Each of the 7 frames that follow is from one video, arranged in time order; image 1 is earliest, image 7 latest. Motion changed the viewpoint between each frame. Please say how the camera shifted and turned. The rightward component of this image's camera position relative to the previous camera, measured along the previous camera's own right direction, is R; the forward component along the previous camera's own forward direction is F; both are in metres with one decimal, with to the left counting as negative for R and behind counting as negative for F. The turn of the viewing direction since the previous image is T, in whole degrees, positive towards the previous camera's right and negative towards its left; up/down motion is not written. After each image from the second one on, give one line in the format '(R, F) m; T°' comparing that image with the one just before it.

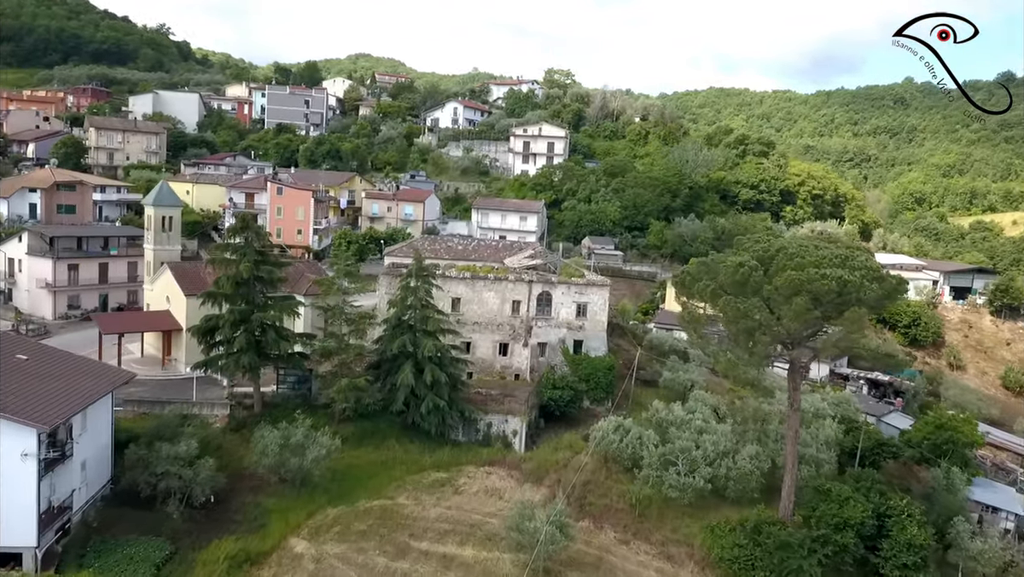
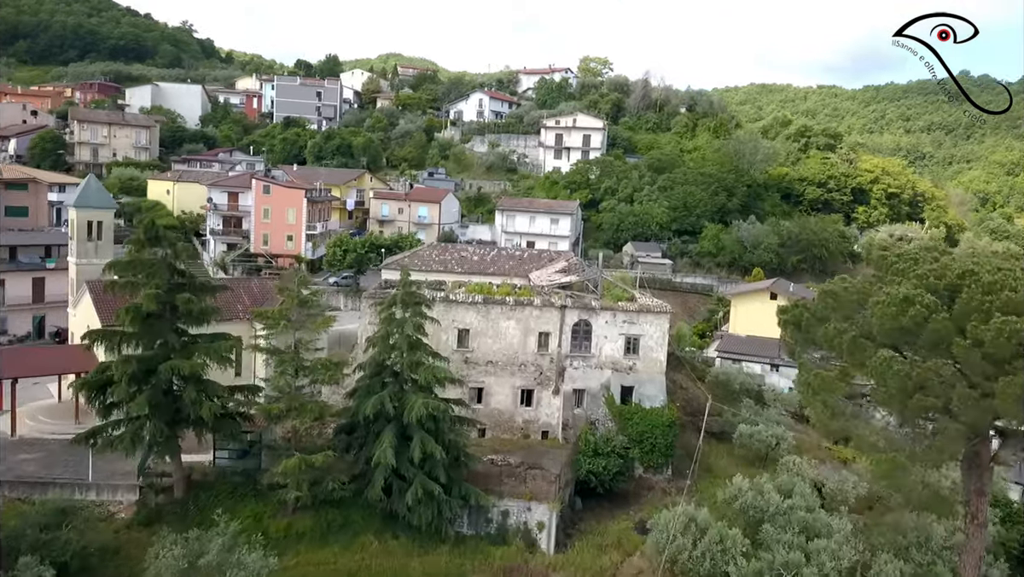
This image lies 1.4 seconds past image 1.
(+0.2, +7.7) m; -2°
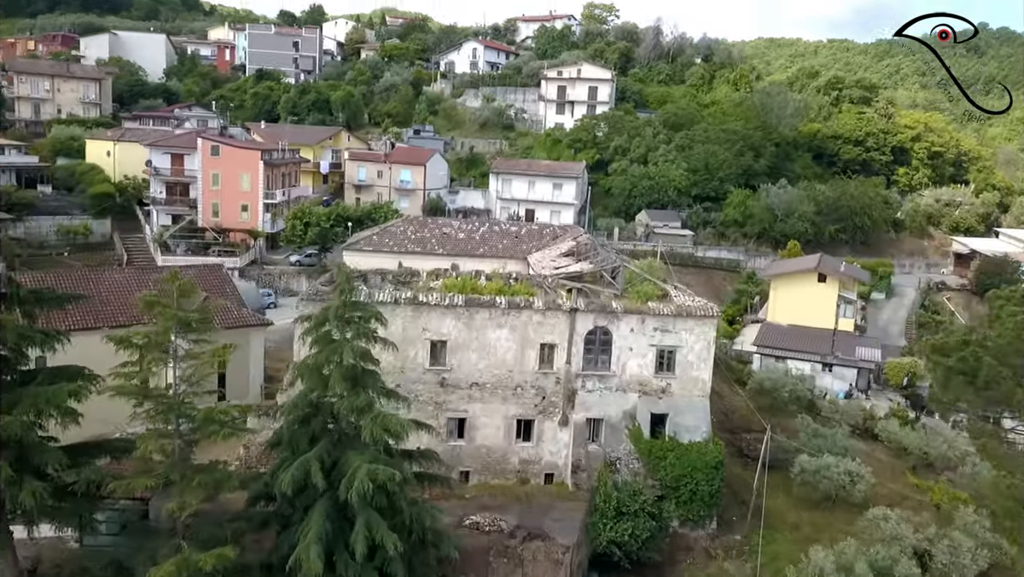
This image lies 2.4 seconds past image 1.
(+0.2, +6.0) m; 0°
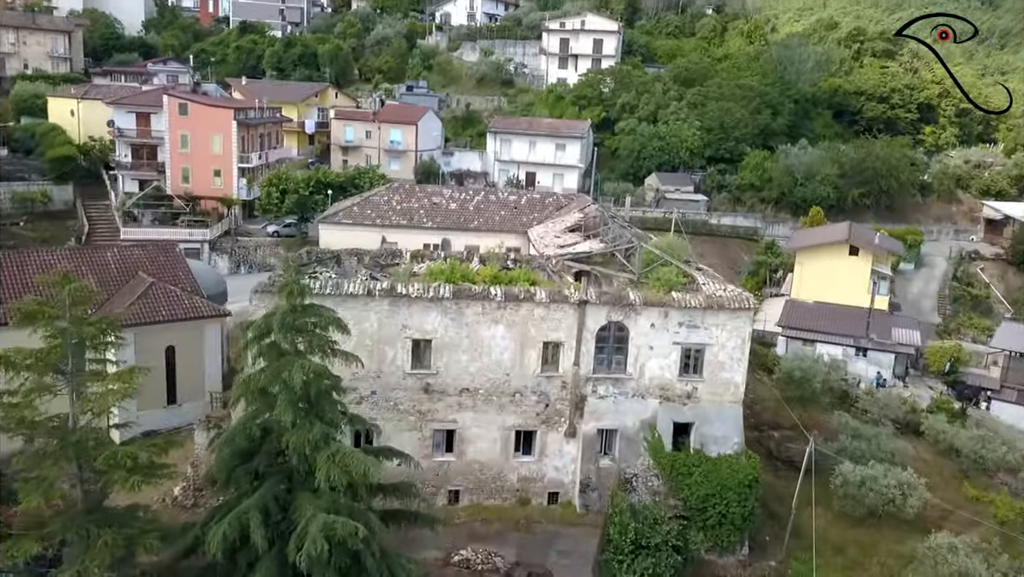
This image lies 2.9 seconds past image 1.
(+0.1, +2.8) m; 0°
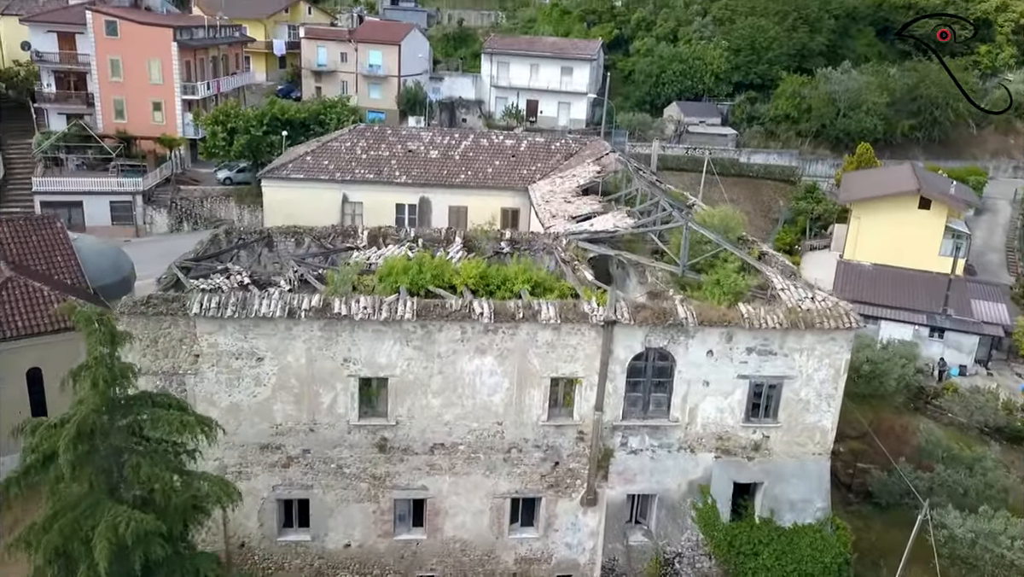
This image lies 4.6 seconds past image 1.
(+0.1, +4.6) m; 0°
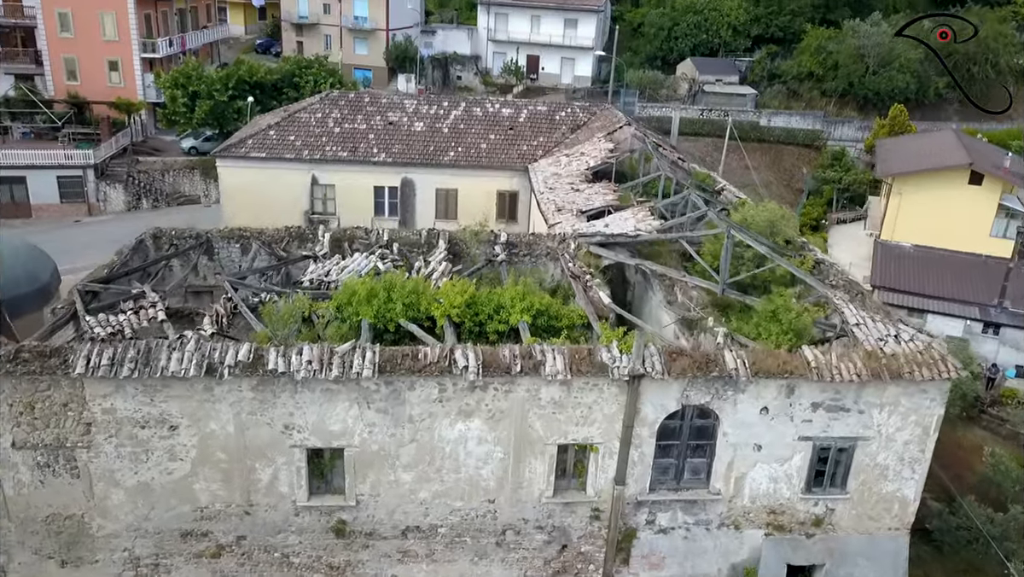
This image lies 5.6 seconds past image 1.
(+0.1, +2.4) m; 0°
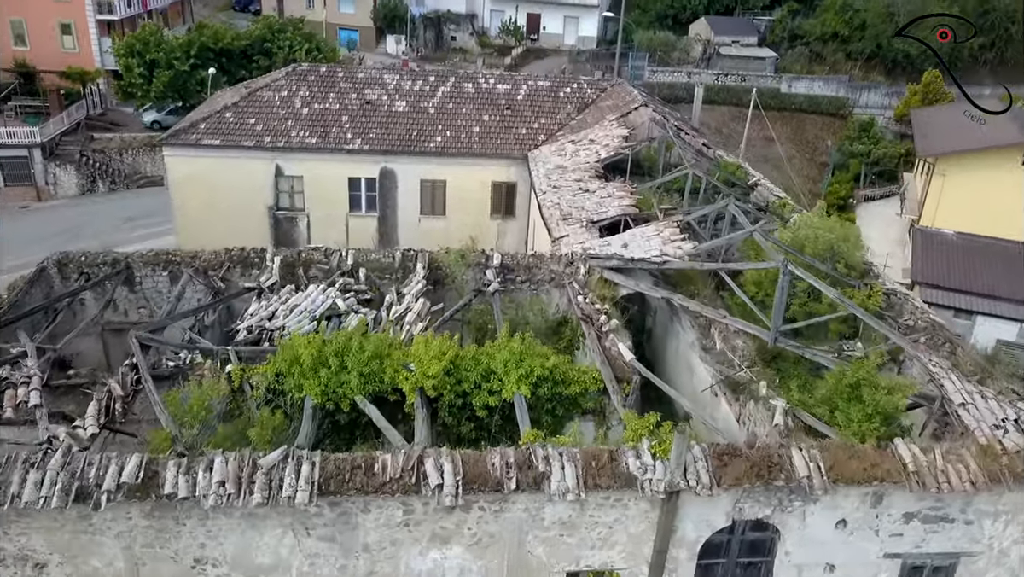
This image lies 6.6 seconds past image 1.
(+0.1, +2.0) m; 0°
